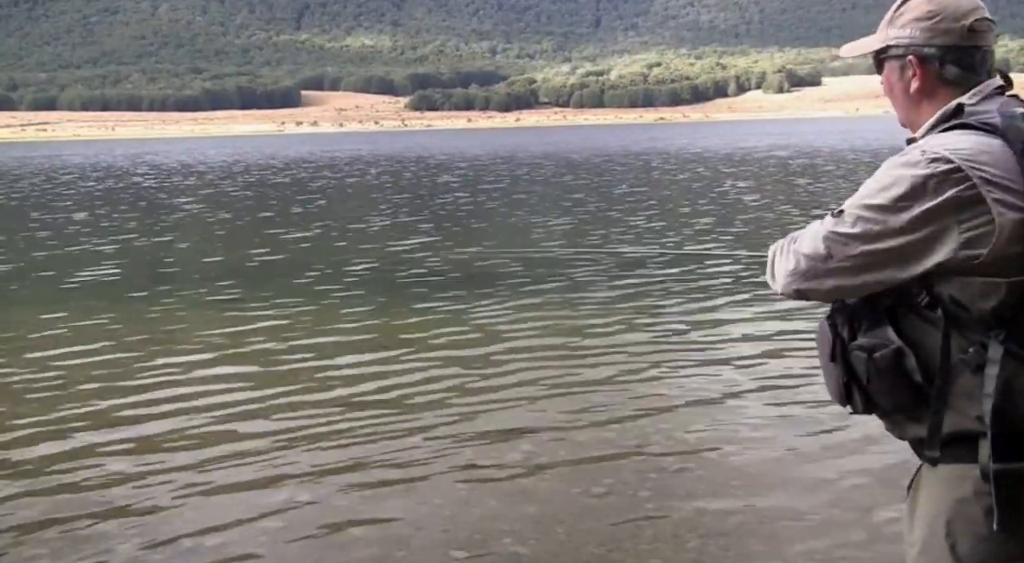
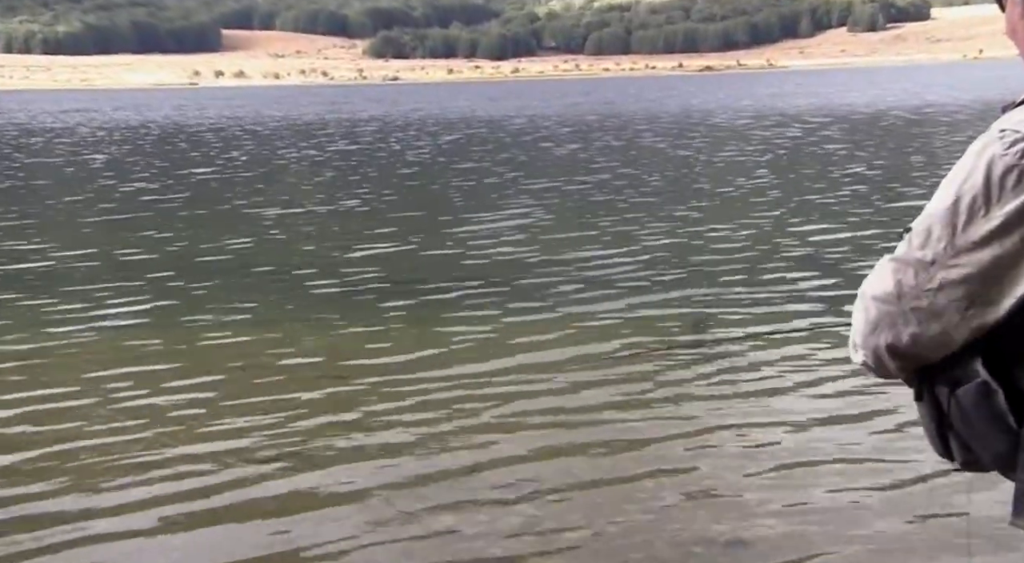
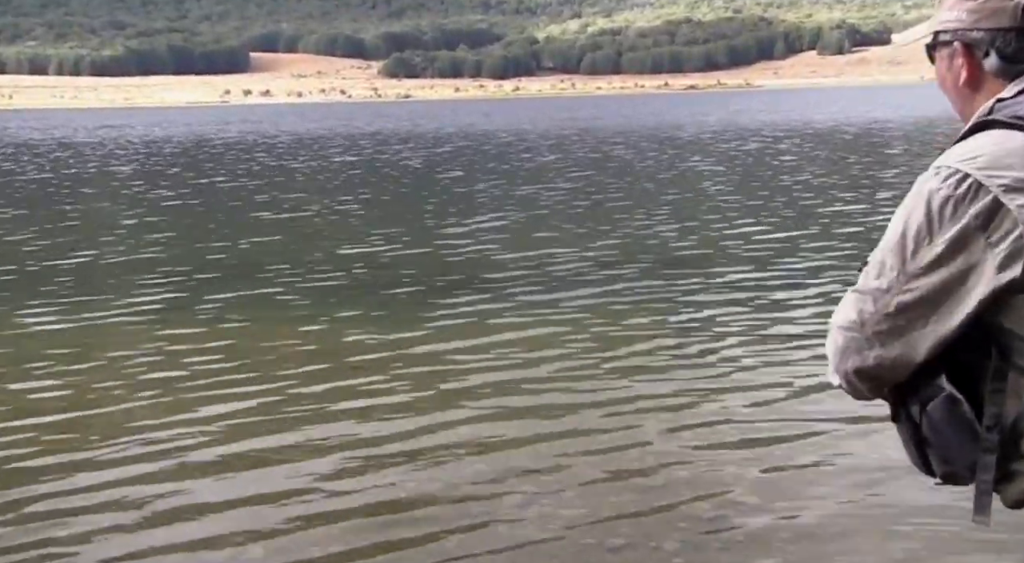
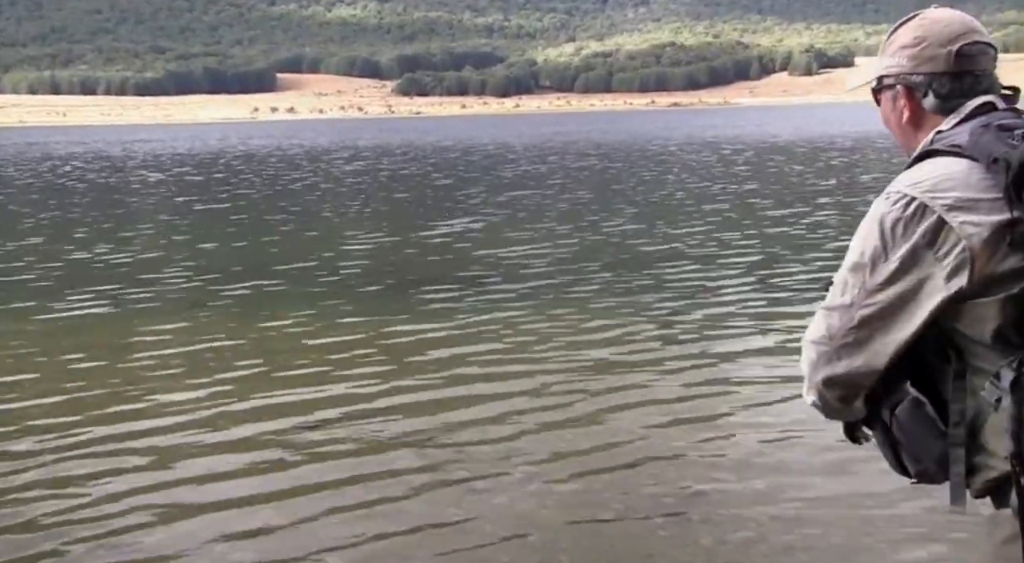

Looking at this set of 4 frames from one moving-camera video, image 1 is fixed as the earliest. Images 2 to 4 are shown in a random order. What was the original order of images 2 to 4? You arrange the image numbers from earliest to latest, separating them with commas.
4, 3, 2
